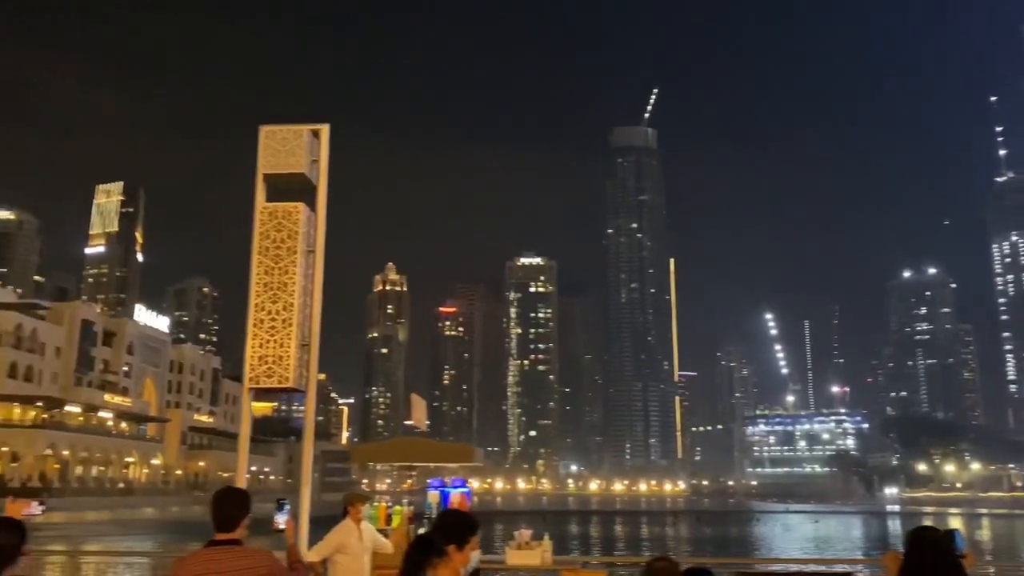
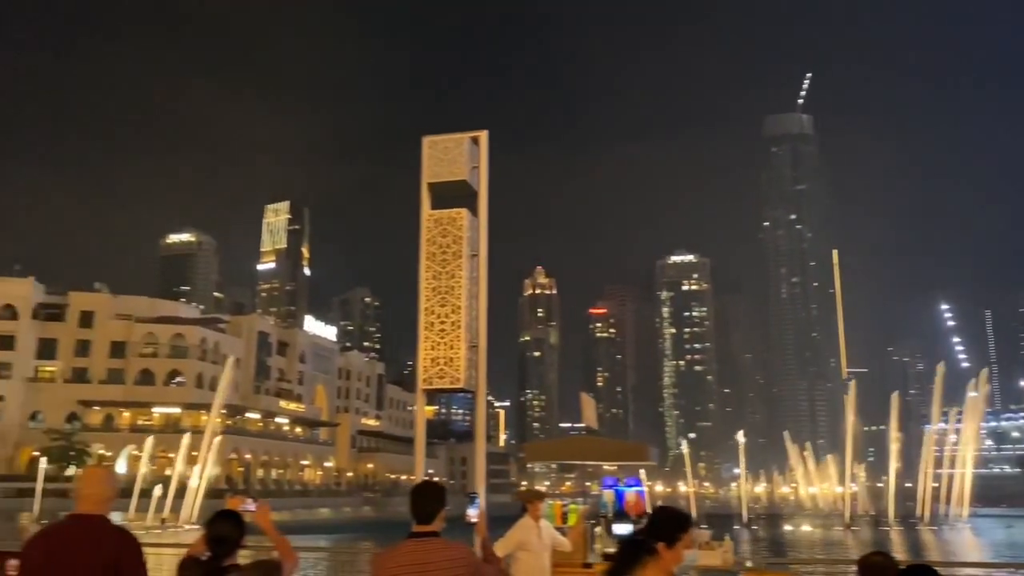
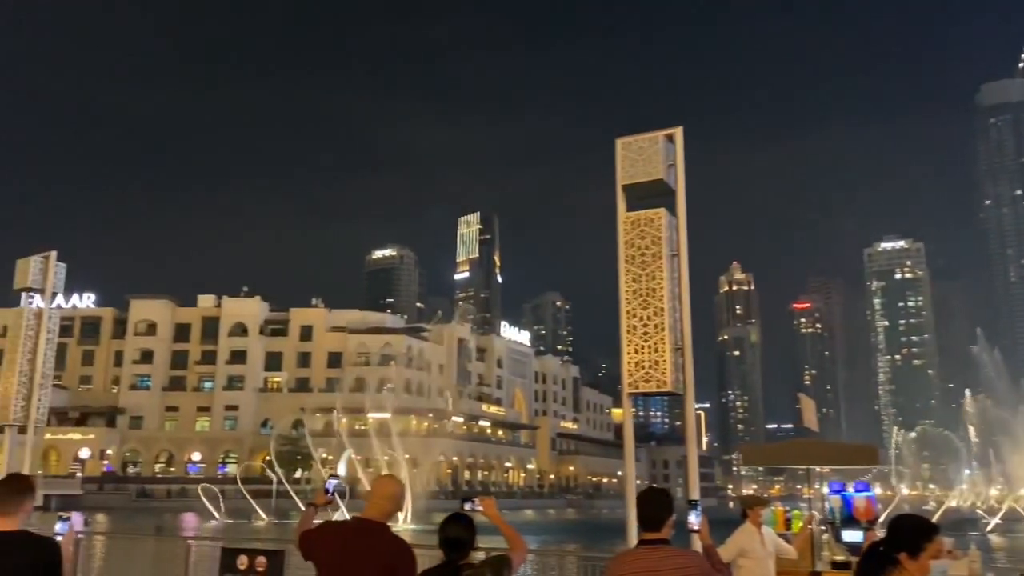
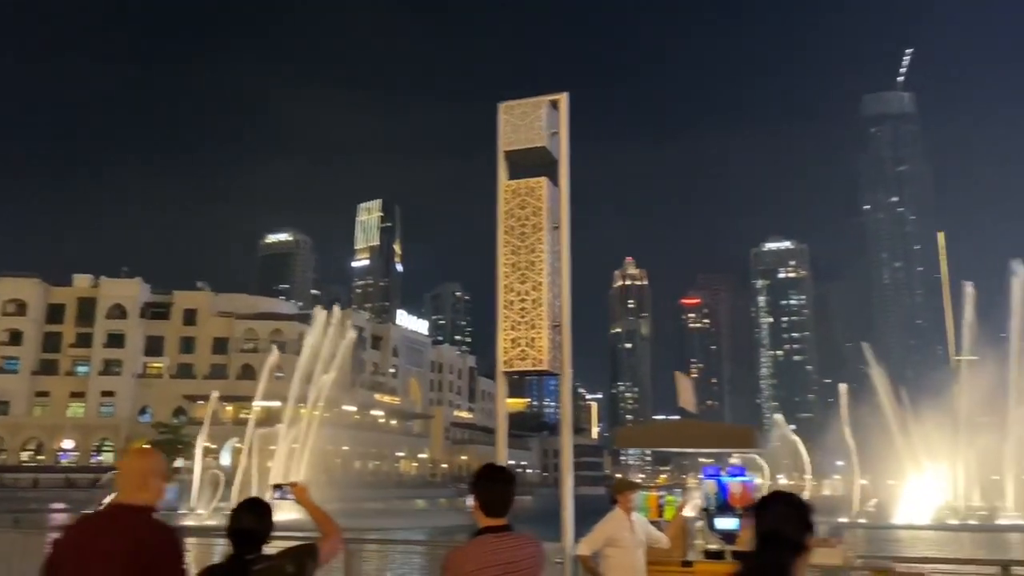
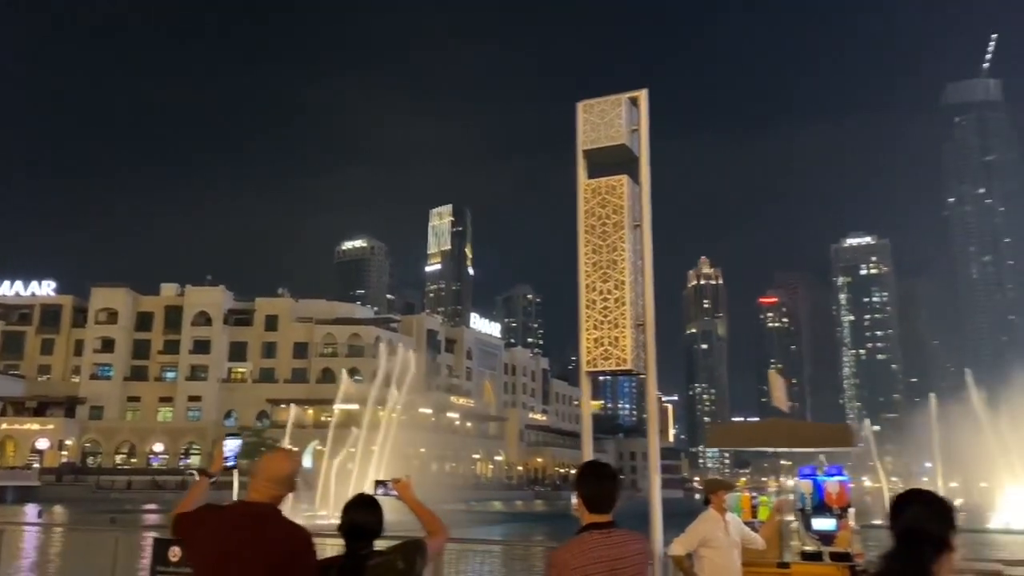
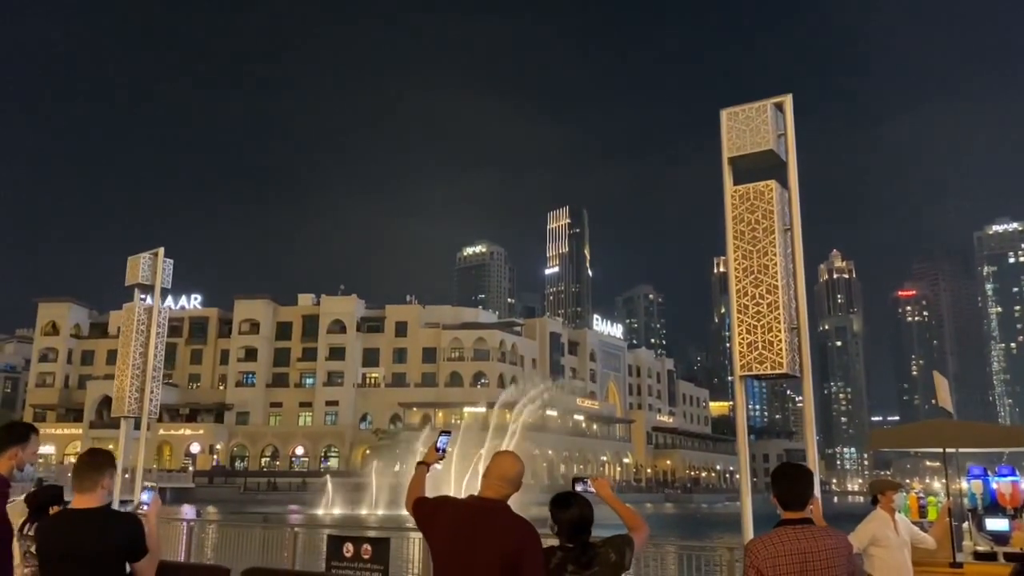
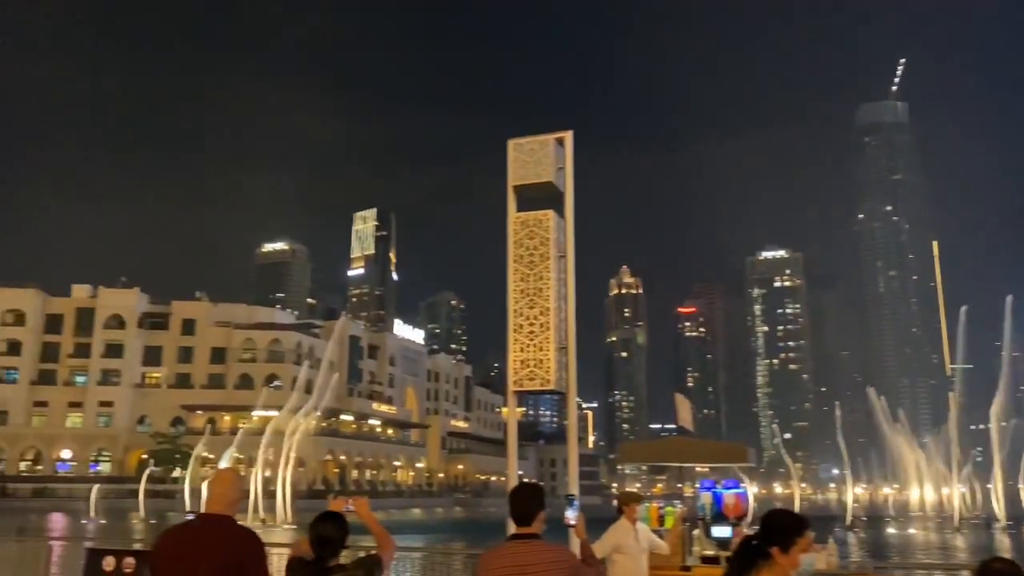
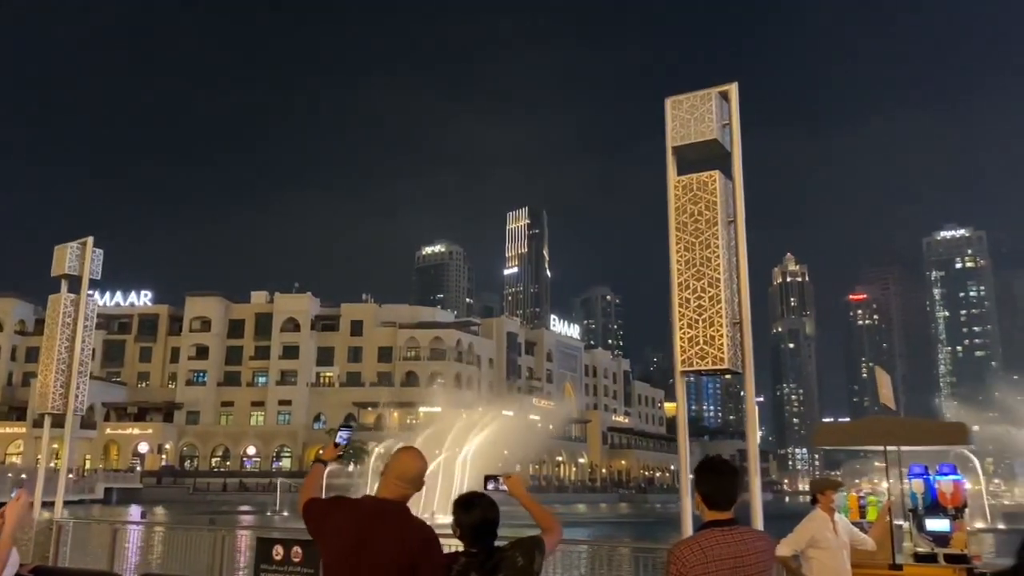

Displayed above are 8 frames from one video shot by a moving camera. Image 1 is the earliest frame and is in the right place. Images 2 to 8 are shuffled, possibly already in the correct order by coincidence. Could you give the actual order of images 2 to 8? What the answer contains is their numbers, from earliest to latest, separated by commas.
2, 7, 3, 6, 8, 5, 4
